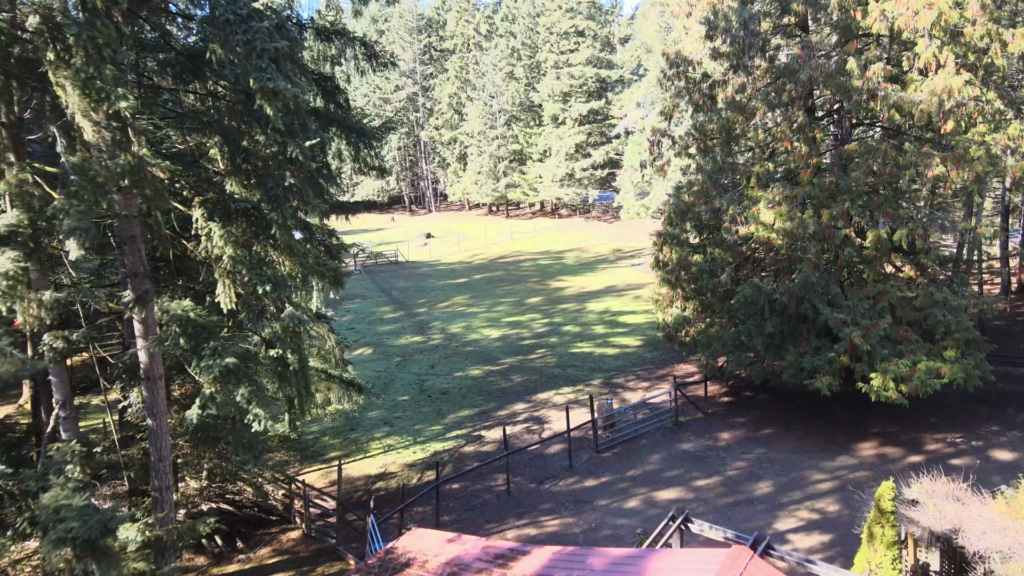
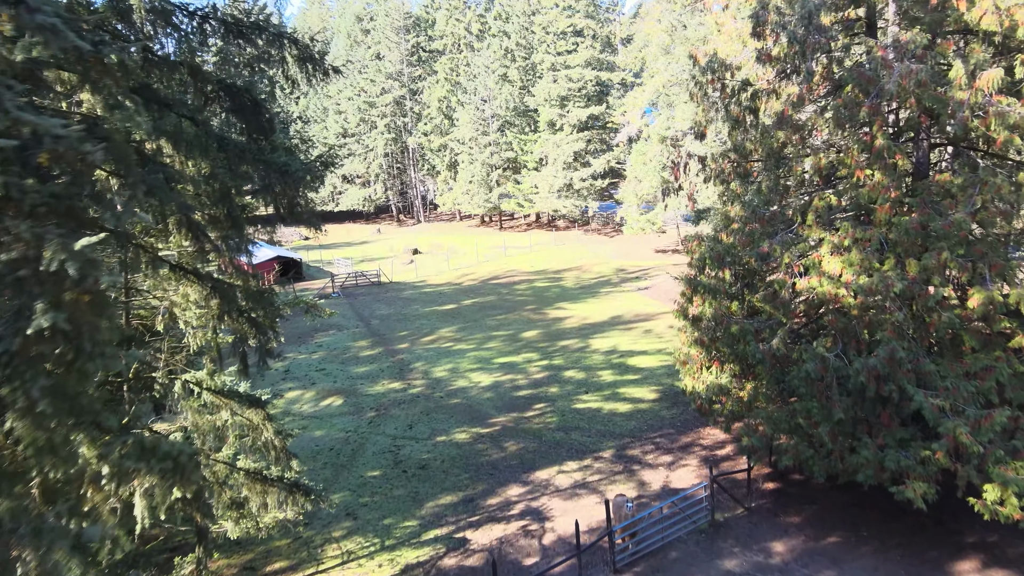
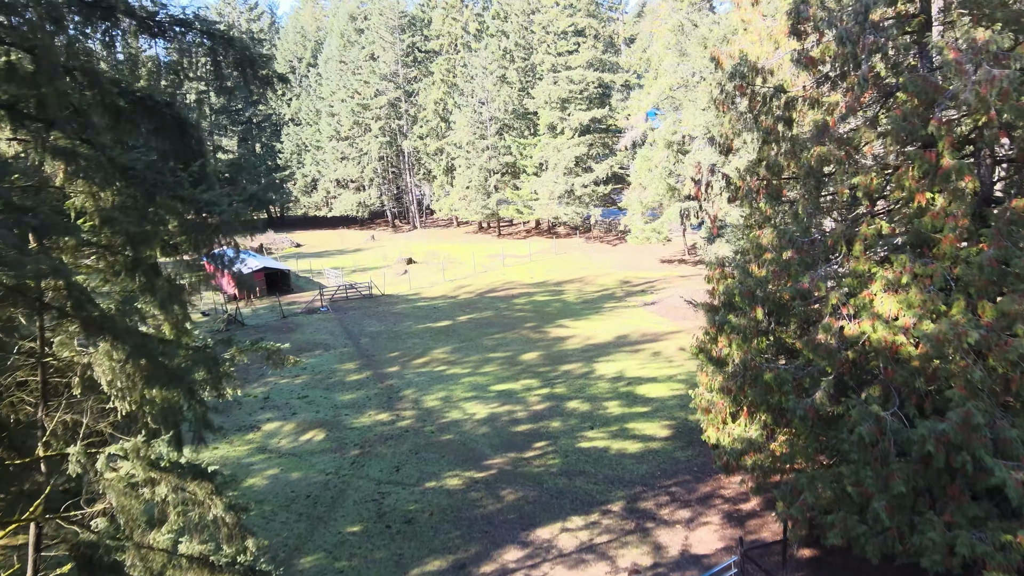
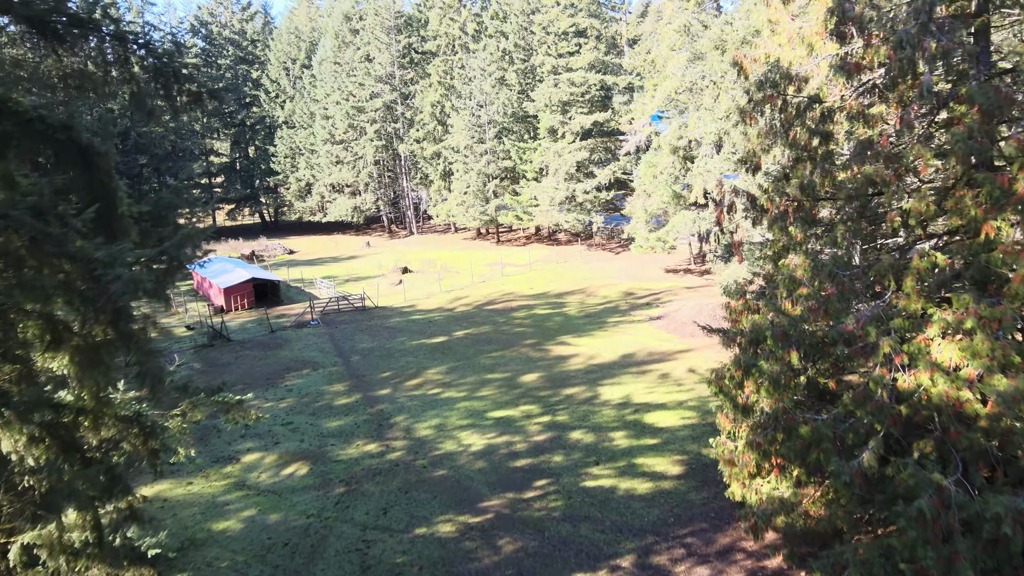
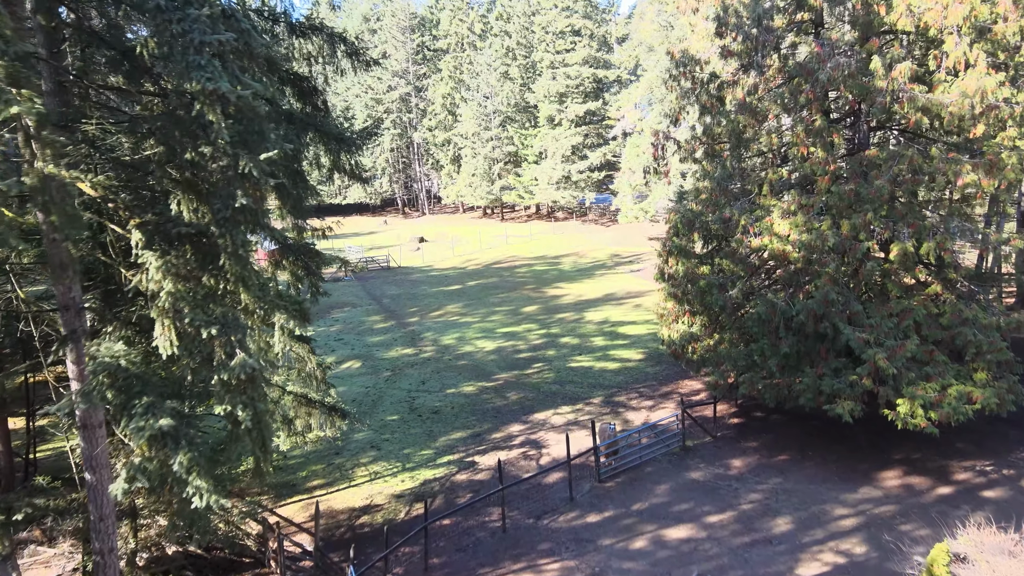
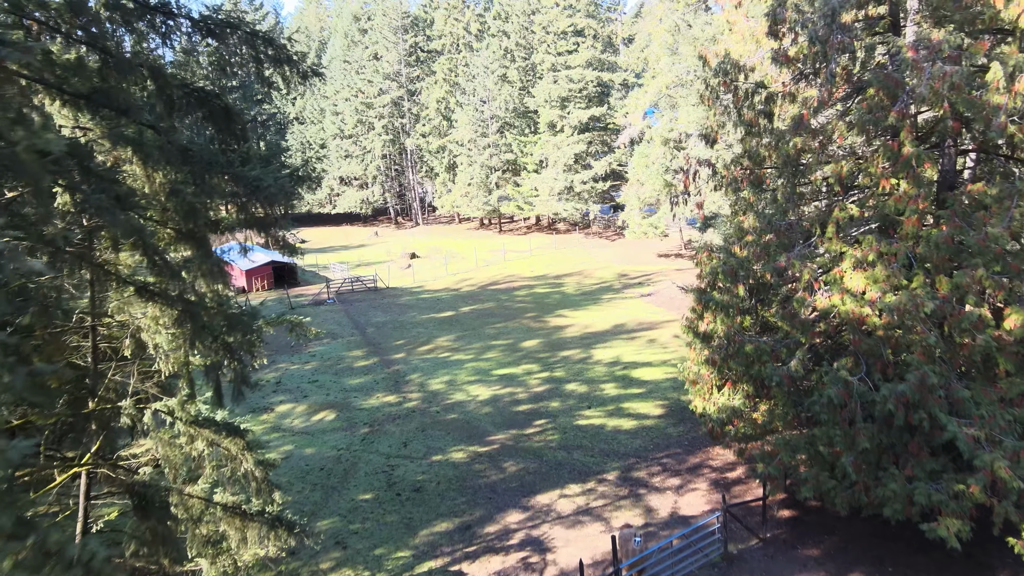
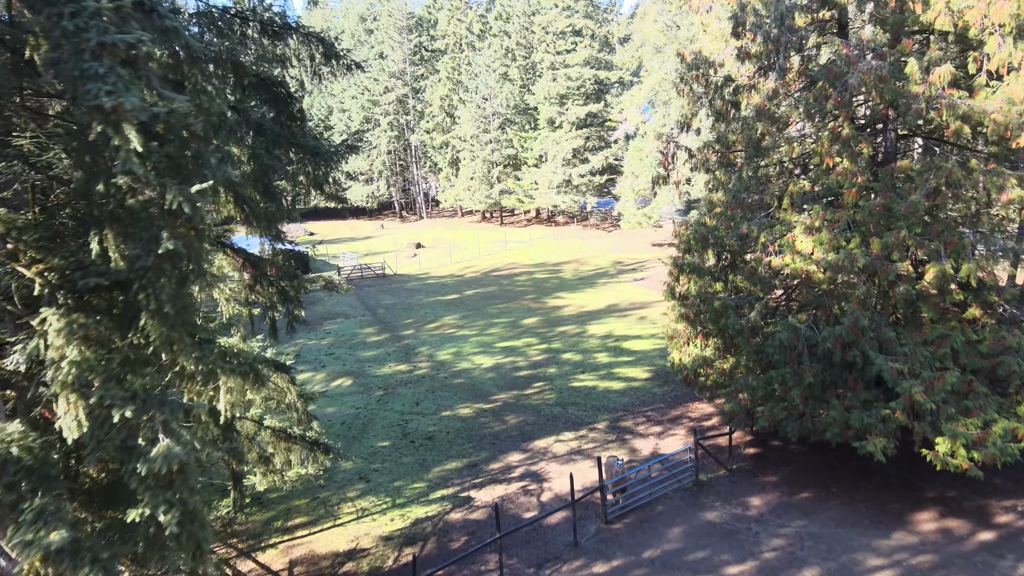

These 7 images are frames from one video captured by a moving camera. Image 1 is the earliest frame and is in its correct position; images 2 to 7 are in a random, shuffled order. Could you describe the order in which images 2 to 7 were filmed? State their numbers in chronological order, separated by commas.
5, 7, 2, 6, 3, 4
